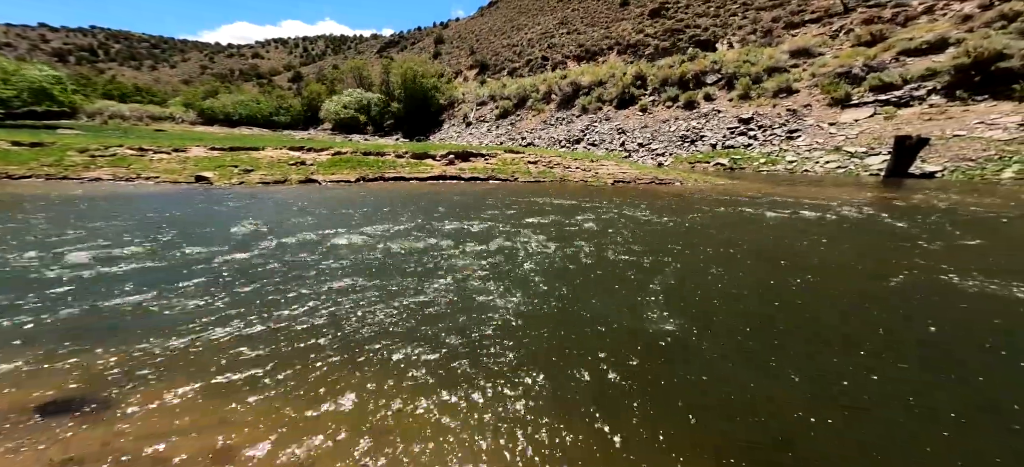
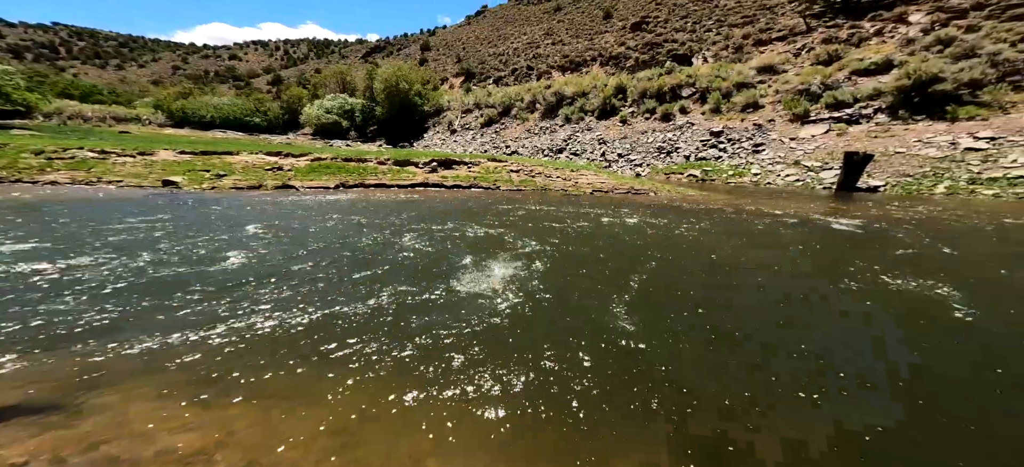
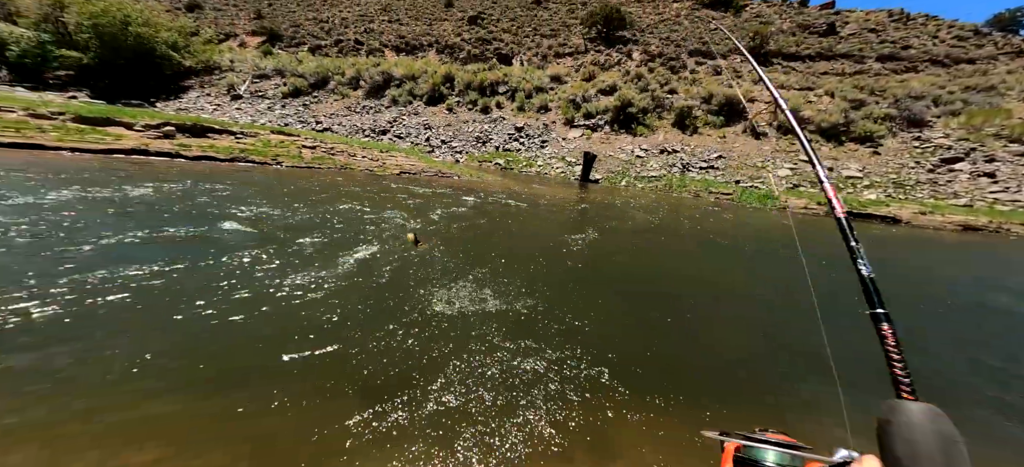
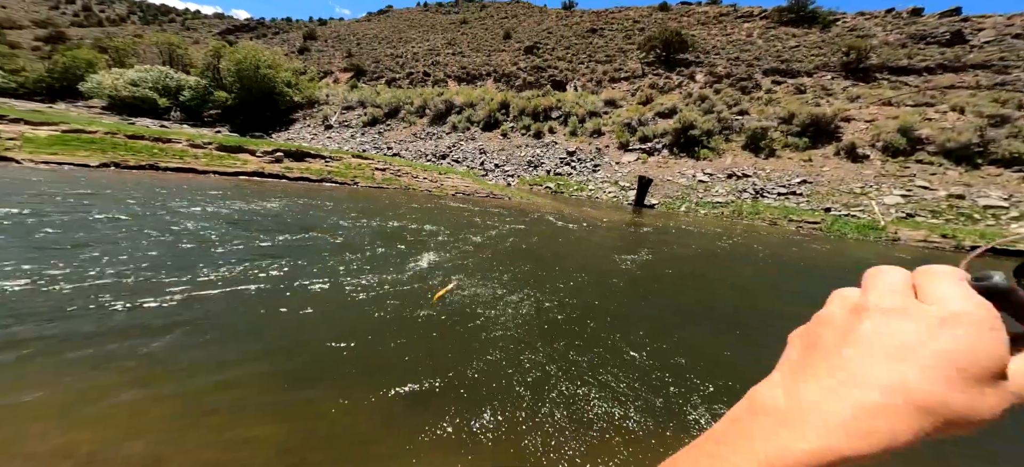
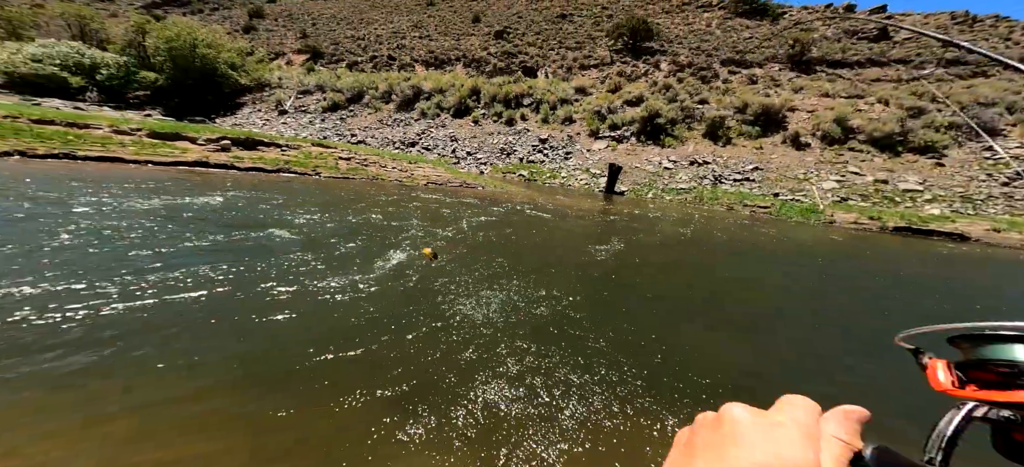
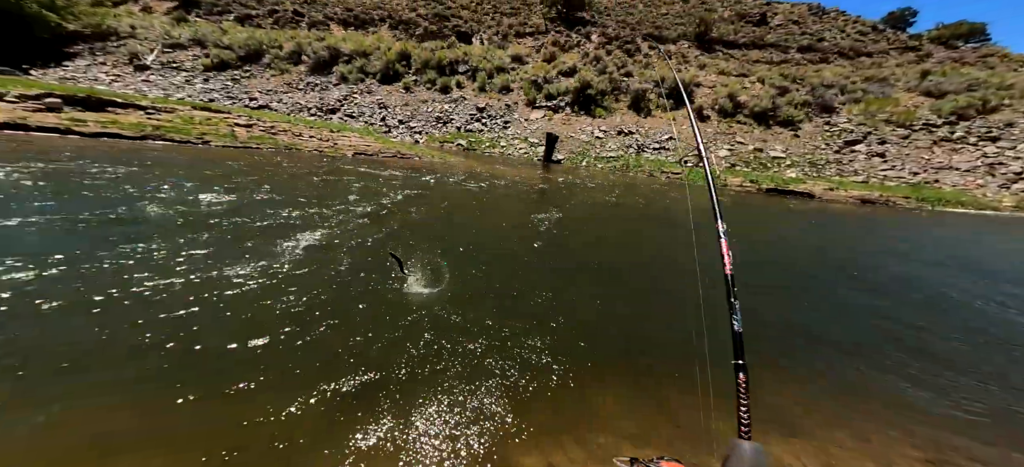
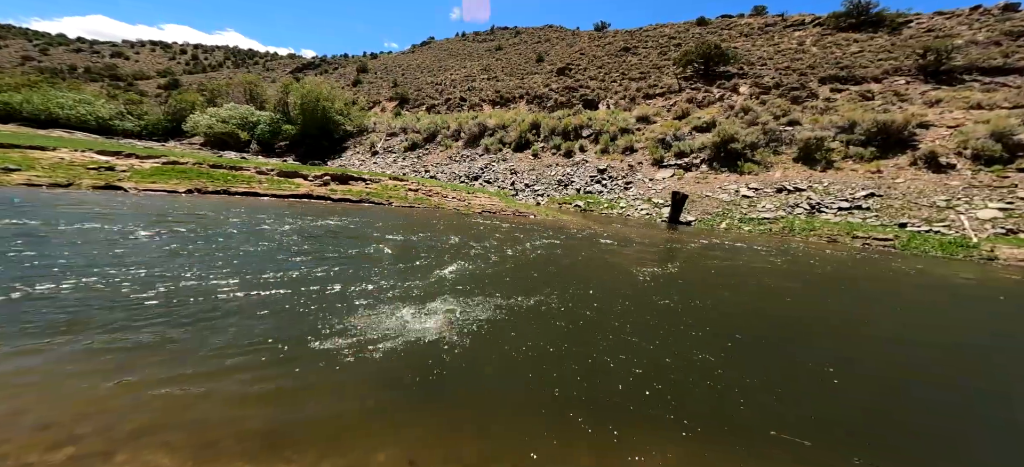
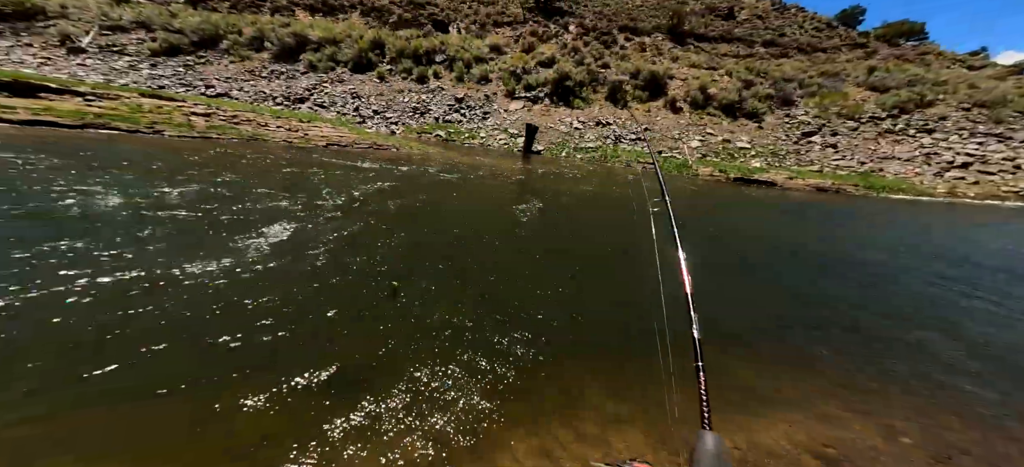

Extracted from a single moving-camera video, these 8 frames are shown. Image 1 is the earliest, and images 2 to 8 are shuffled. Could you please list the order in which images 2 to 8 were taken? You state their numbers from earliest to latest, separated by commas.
2, 8, 6, 3, 5, 4, 7
